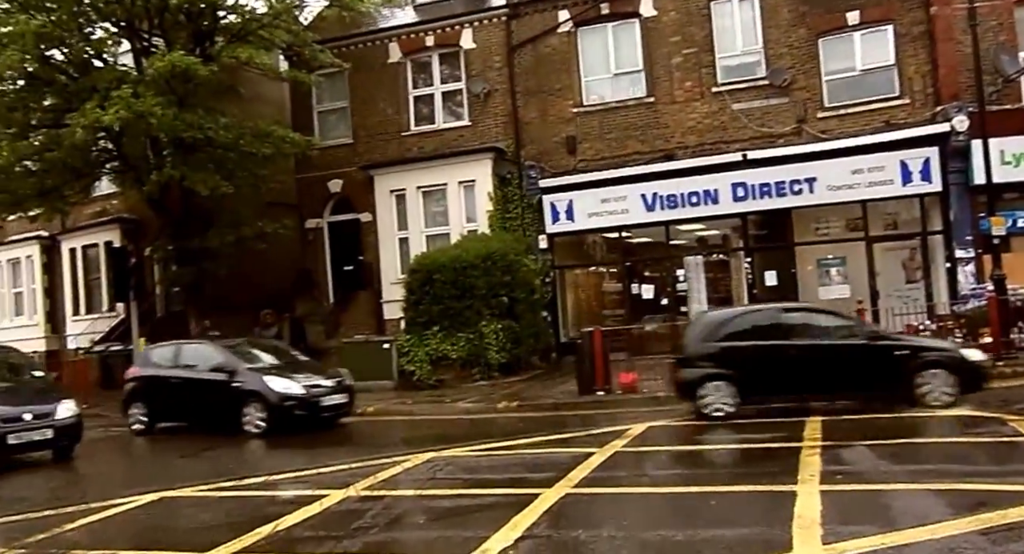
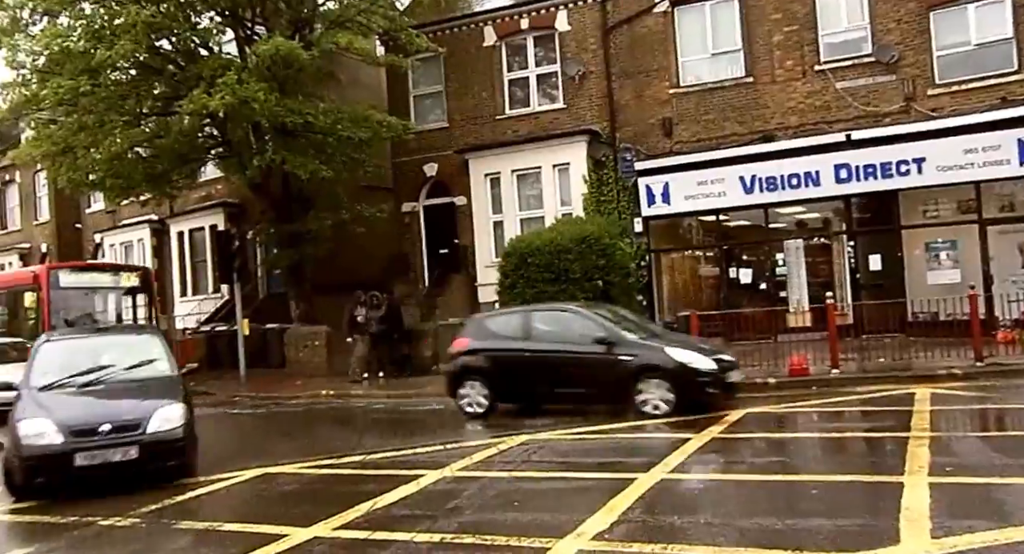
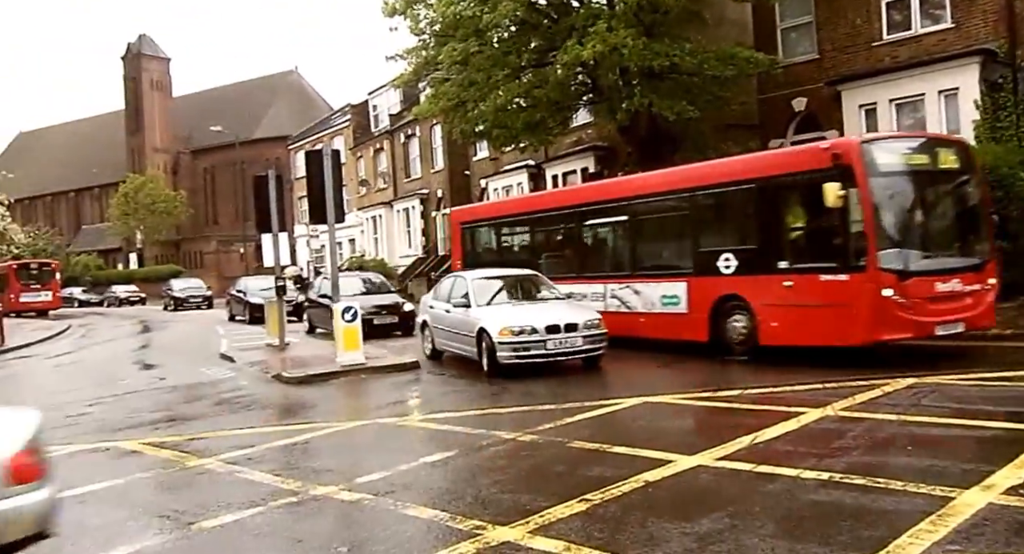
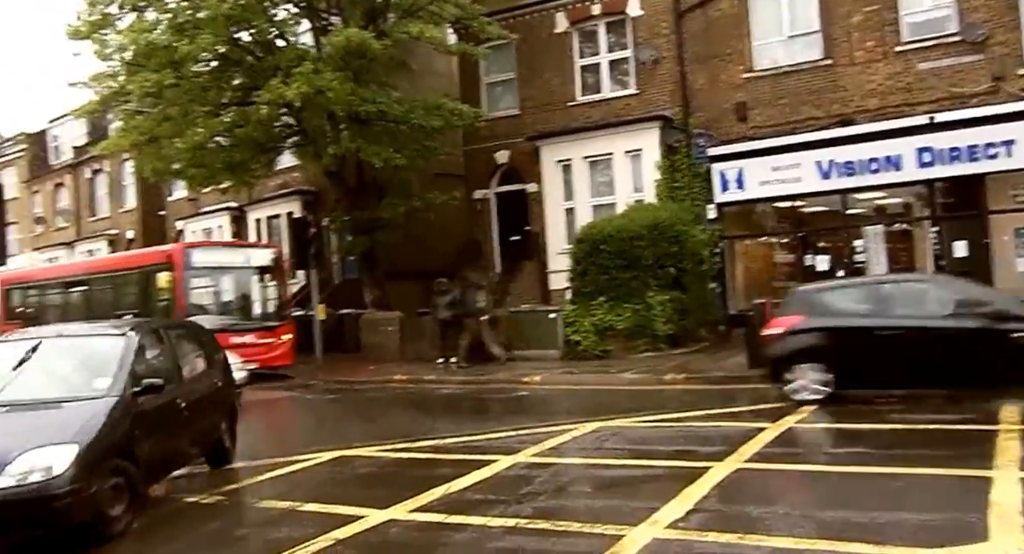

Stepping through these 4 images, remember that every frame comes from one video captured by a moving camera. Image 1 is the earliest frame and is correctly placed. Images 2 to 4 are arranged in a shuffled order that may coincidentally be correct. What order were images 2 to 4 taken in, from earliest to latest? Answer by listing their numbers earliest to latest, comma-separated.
2, 4, 3
